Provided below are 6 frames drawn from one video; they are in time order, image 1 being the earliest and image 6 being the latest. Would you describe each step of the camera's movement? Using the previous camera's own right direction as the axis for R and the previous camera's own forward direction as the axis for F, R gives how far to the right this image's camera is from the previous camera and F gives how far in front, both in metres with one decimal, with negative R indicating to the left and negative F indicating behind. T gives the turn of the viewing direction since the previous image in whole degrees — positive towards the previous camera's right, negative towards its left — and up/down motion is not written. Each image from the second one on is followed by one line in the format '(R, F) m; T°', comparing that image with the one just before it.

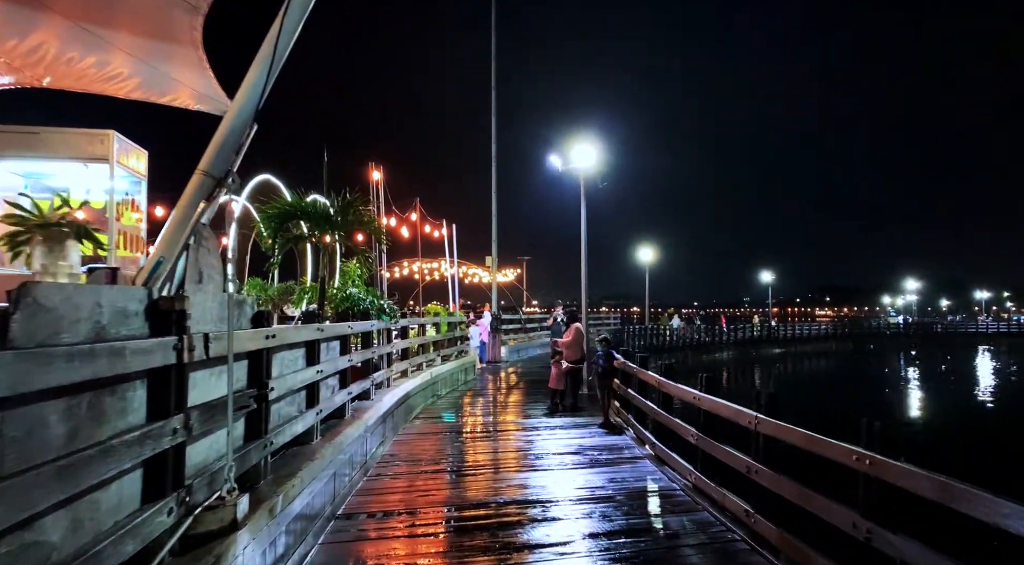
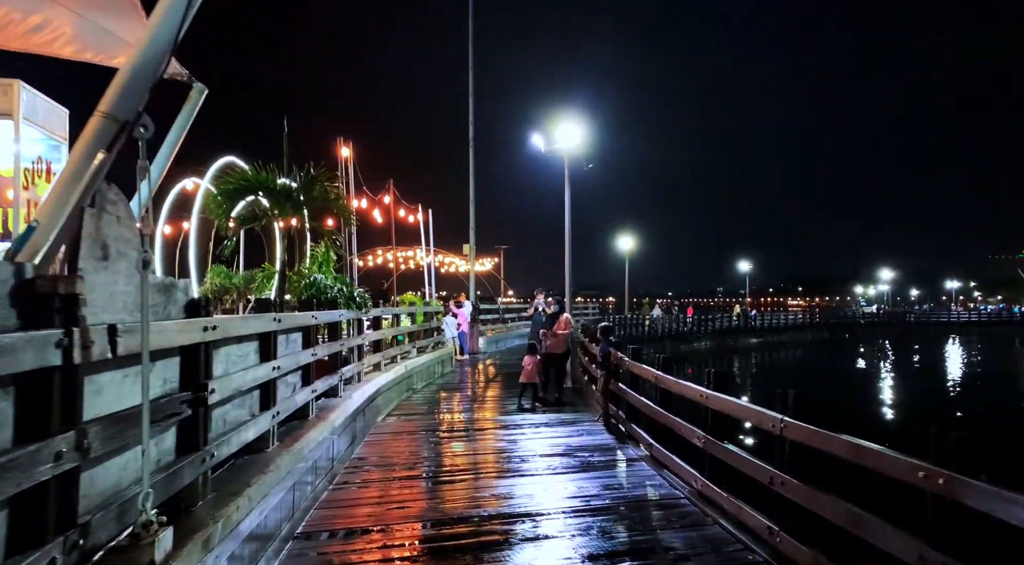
(-0.1, +0.6) m; +2°
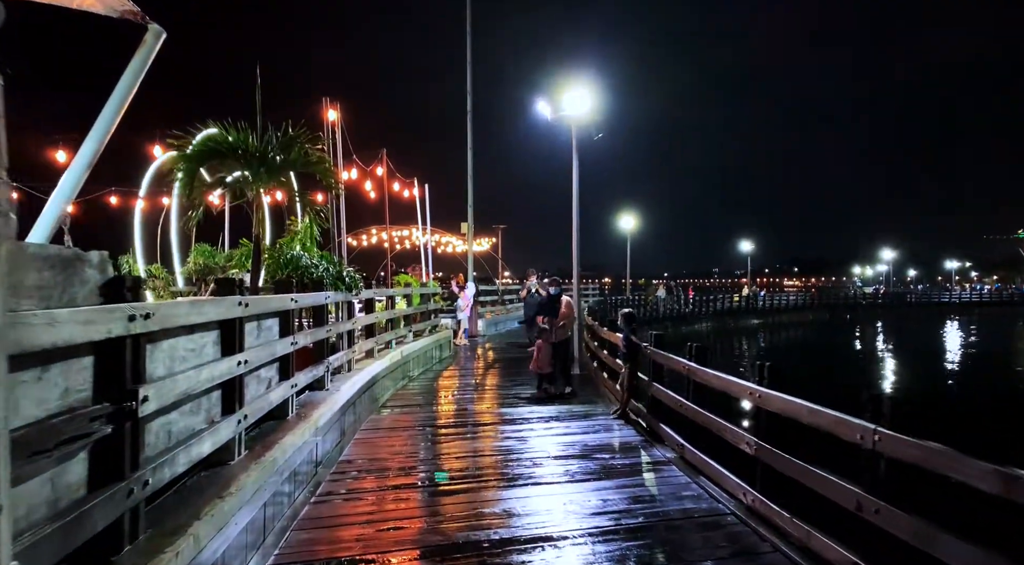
(-0.1, +0.8) m; 0°
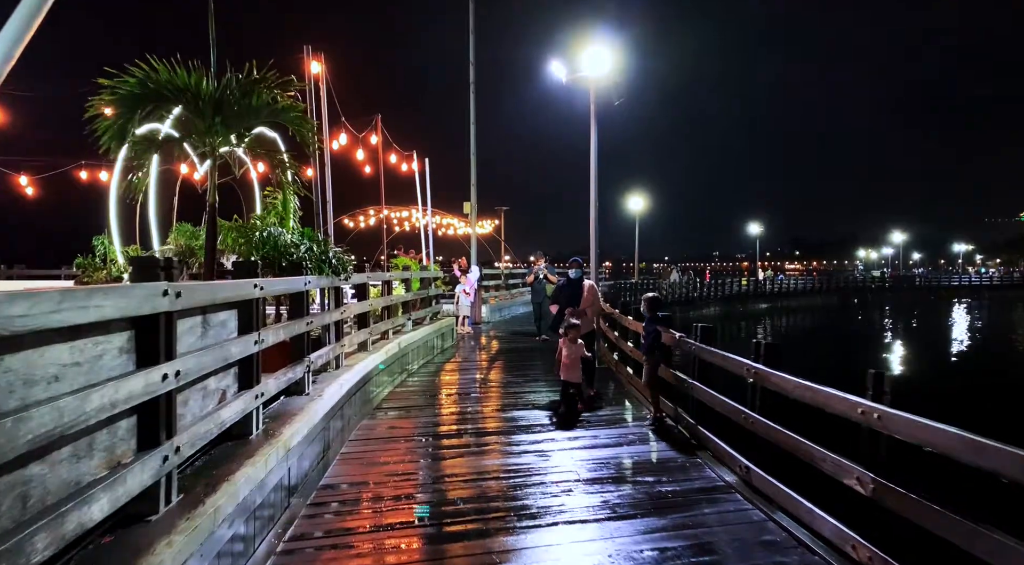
(-0.1, +1.1) m; 0°
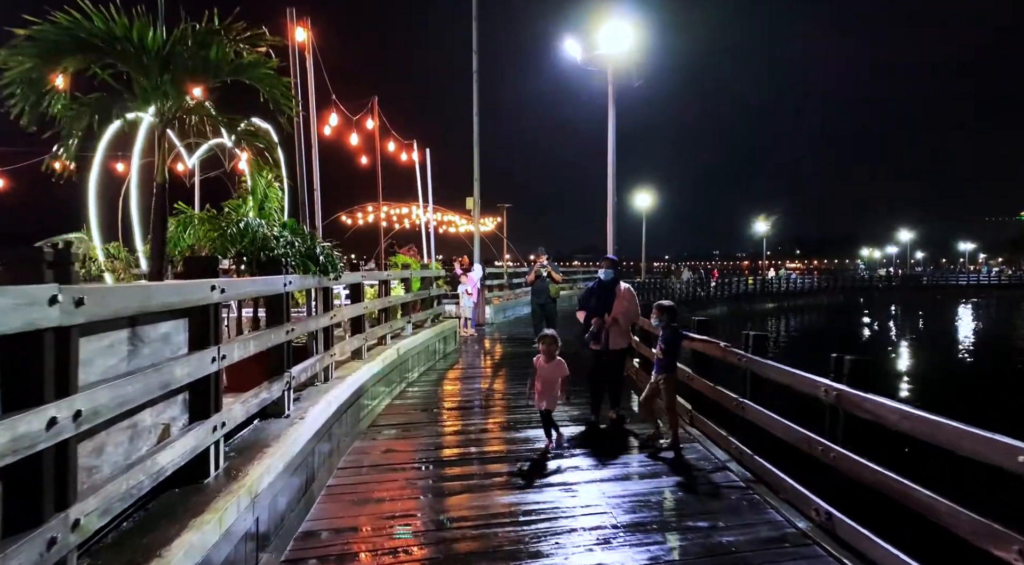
(-0.1, +0.8) m; 0°
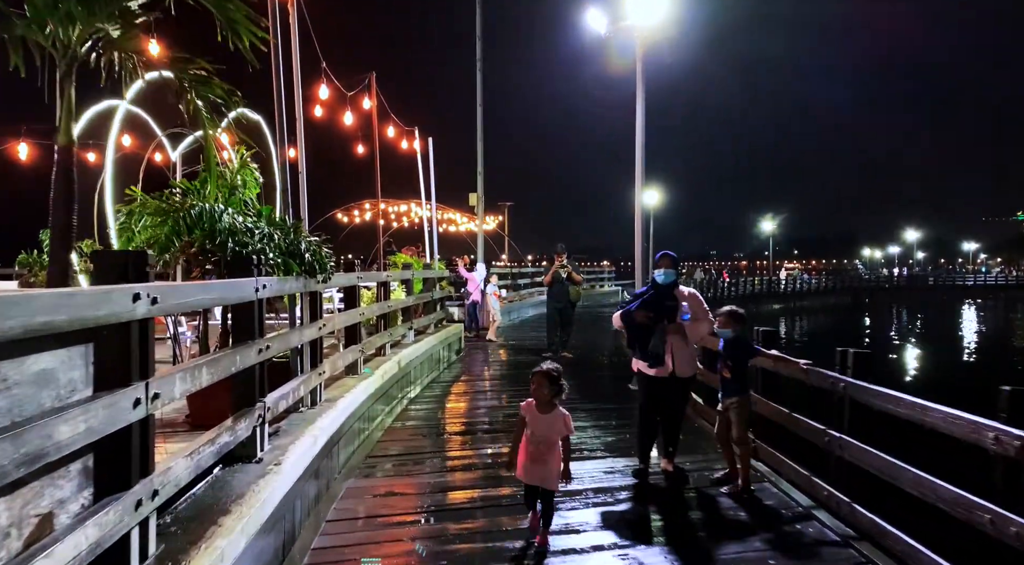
(-0.2, +1.0) m; 0°
